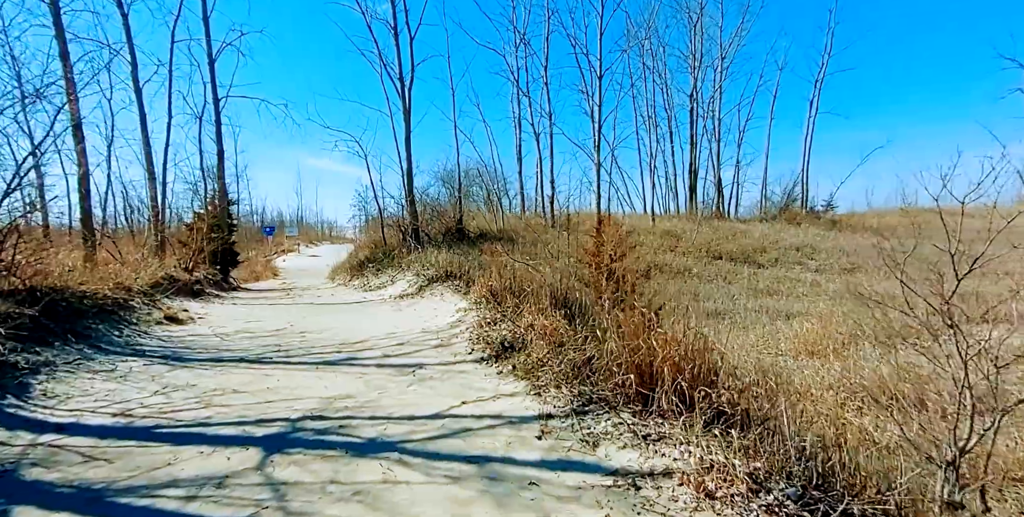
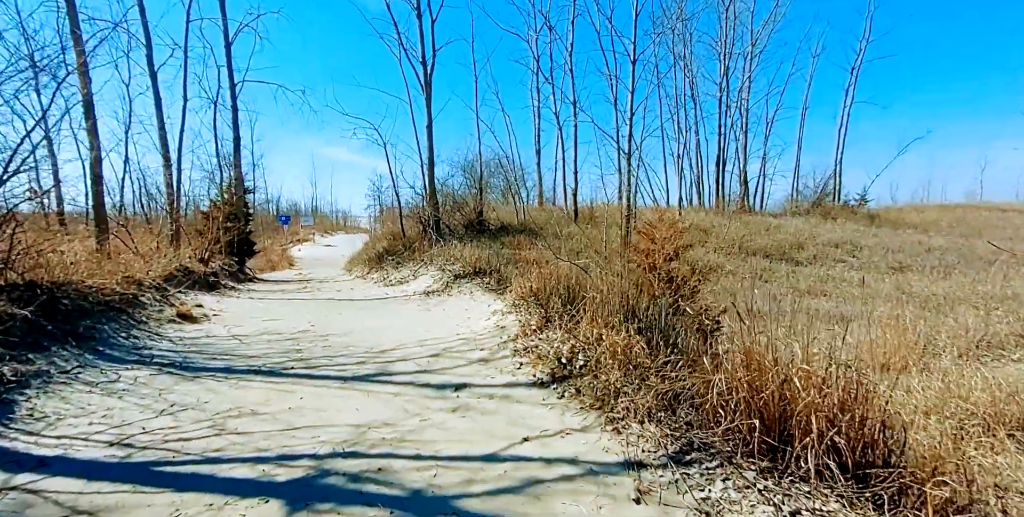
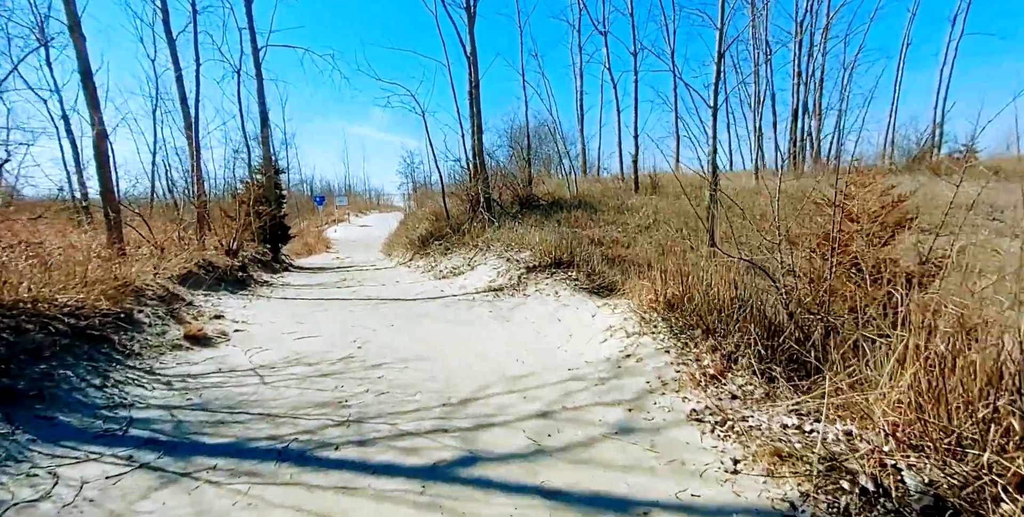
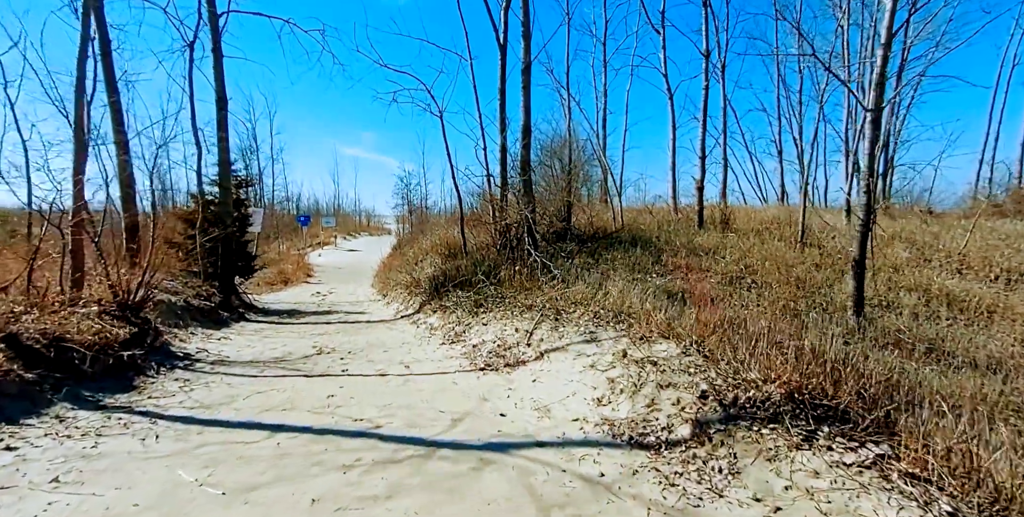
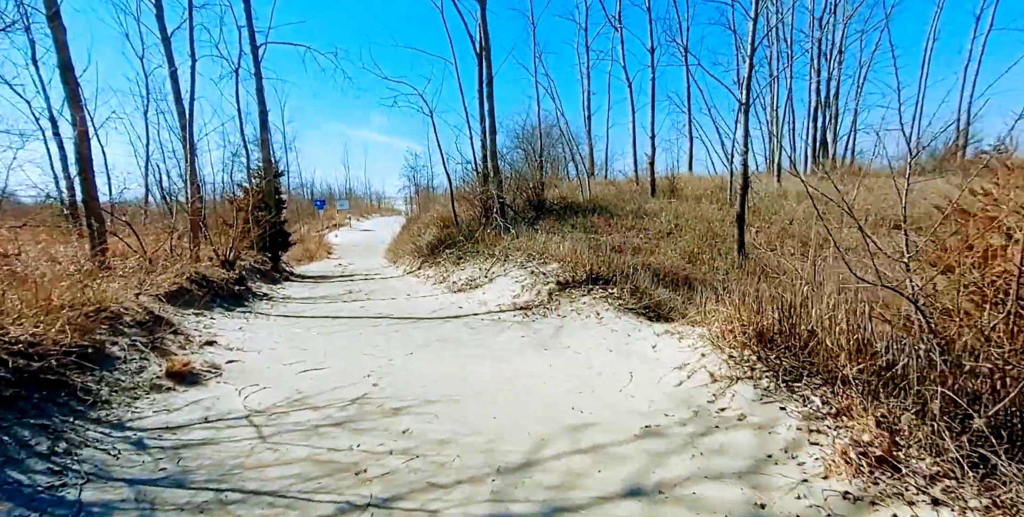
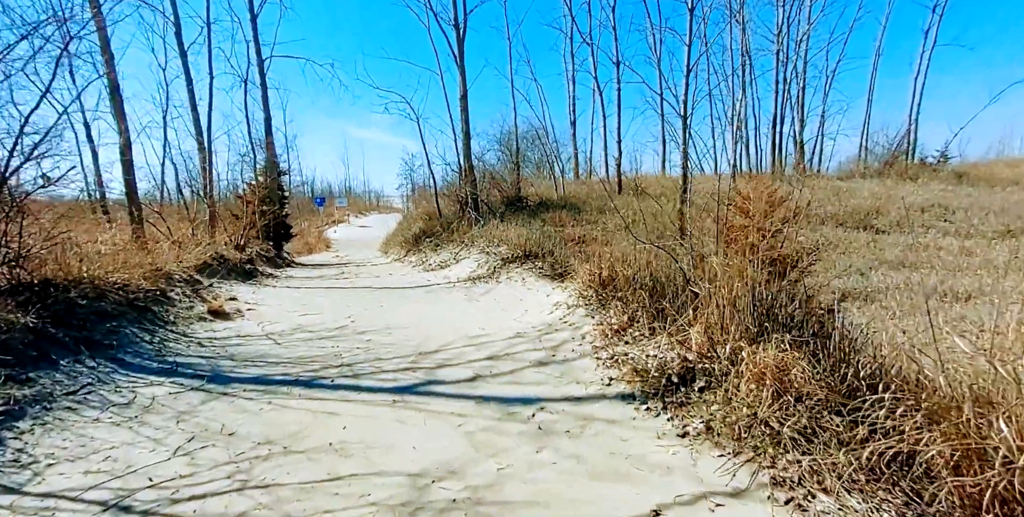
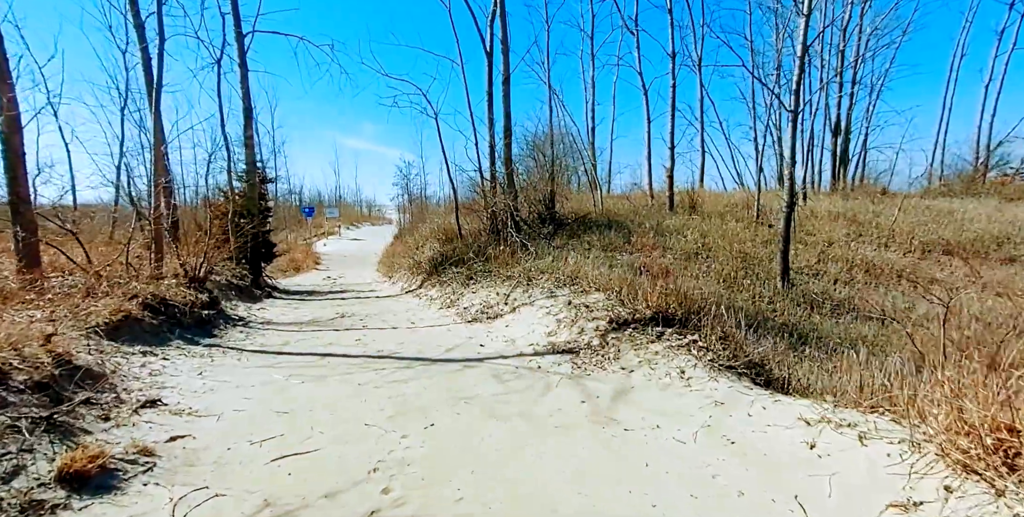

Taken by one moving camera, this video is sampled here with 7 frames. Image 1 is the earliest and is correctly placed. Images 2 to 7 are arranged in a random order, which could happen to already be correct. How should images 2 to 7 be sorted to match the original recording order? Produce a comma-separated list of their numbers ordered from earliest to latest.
2, 6, 3, 5, 7, 4
